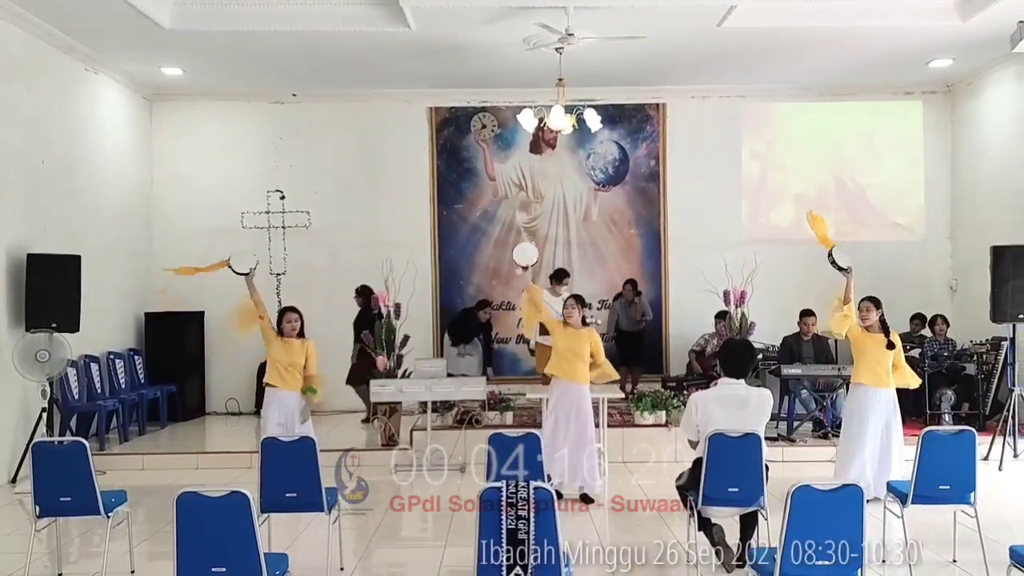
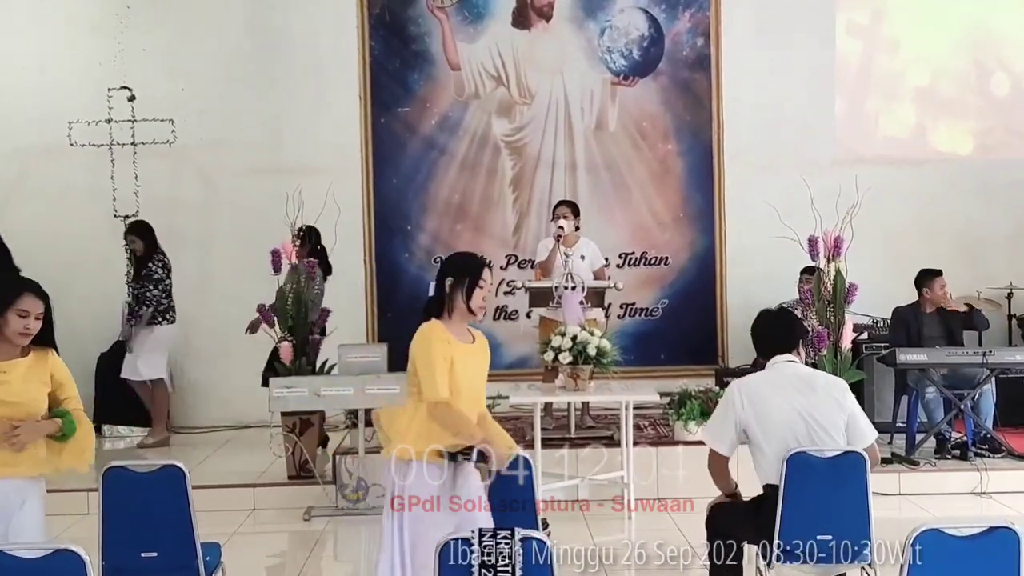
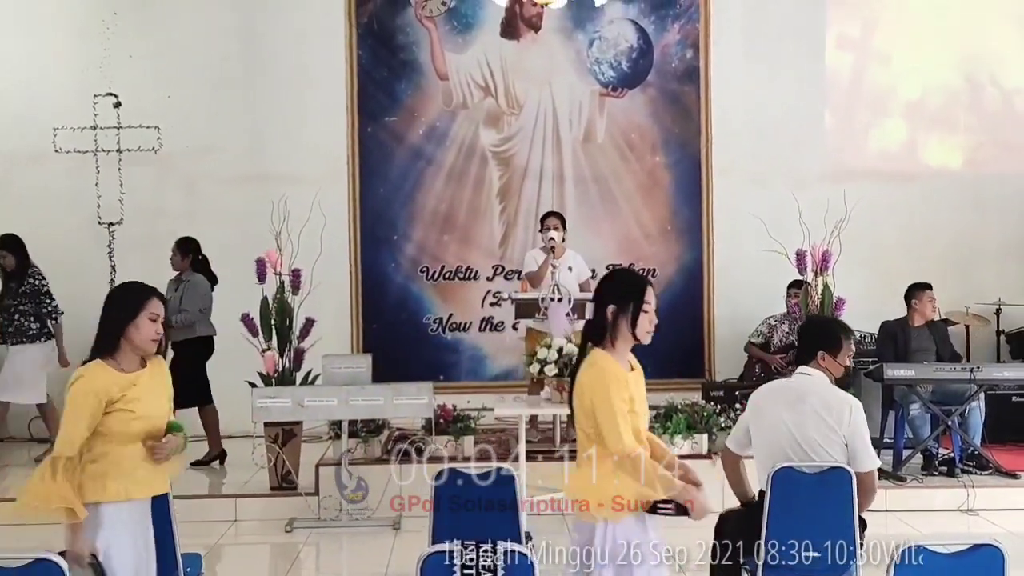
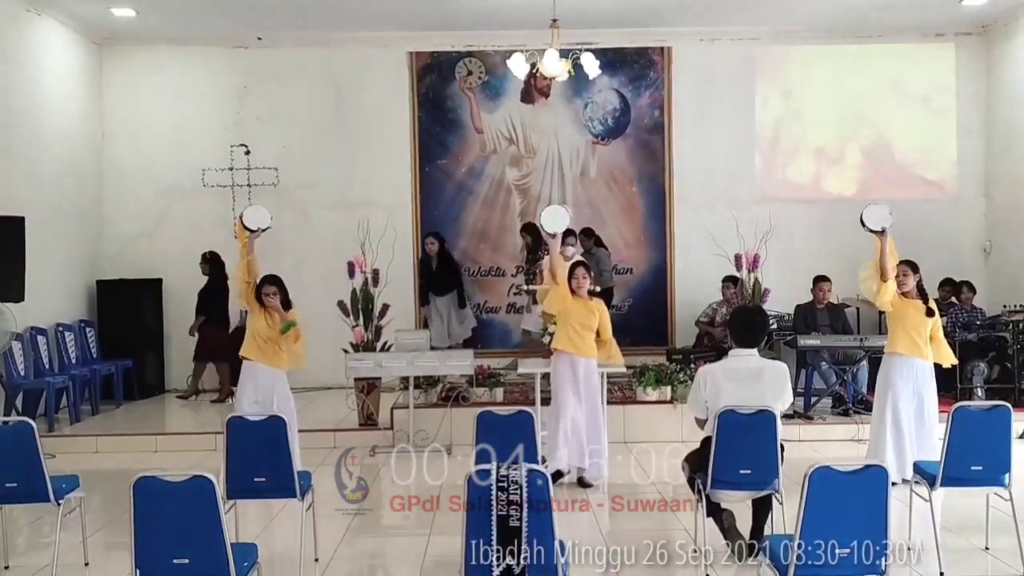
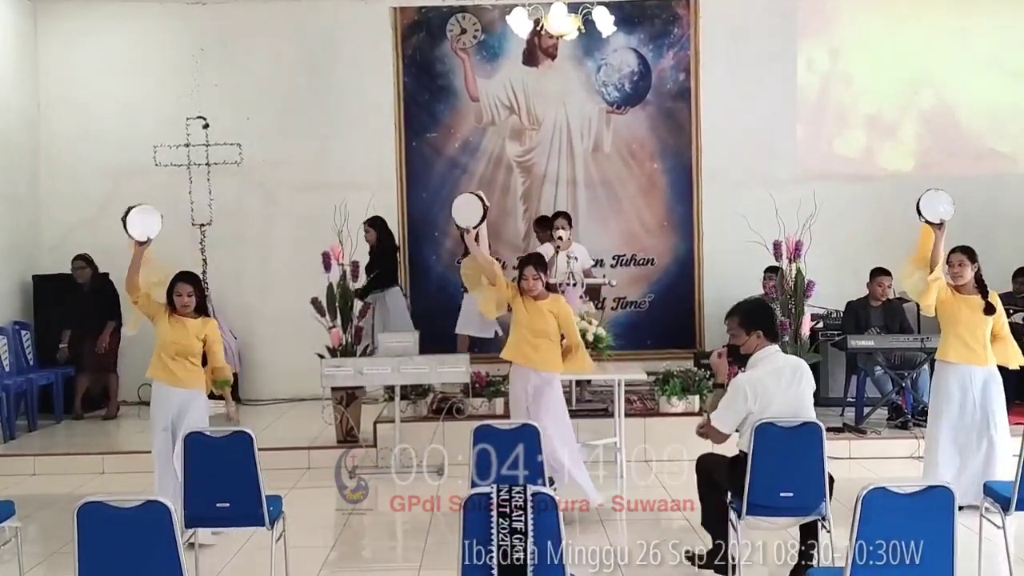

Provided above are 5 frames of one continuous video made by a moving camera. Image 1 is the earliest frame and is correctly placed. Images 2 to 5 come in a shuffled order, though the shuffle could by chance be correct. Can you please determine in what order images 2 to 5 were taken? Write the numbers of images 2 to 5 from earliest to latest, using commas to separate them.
4, 5, 2, 3
